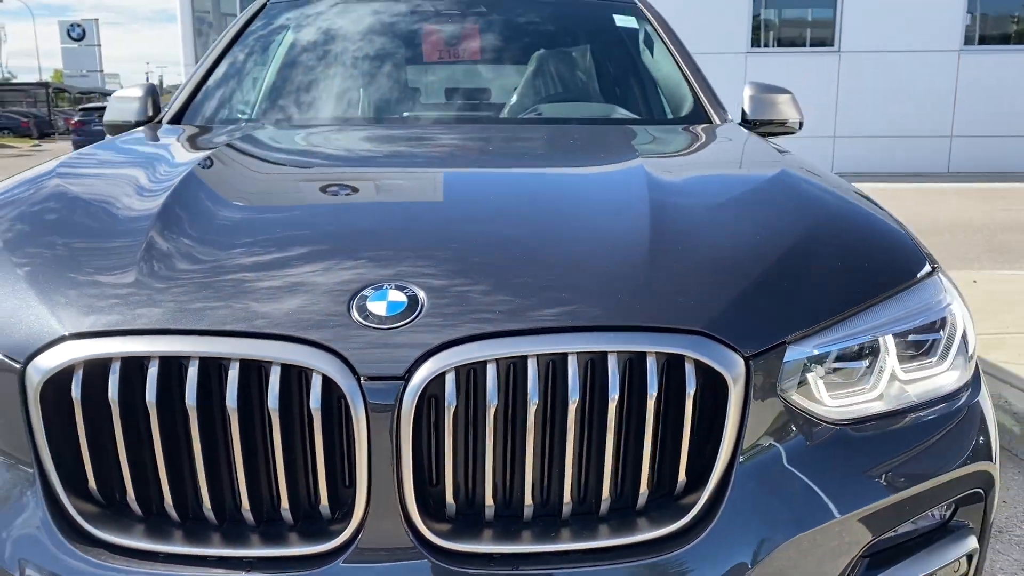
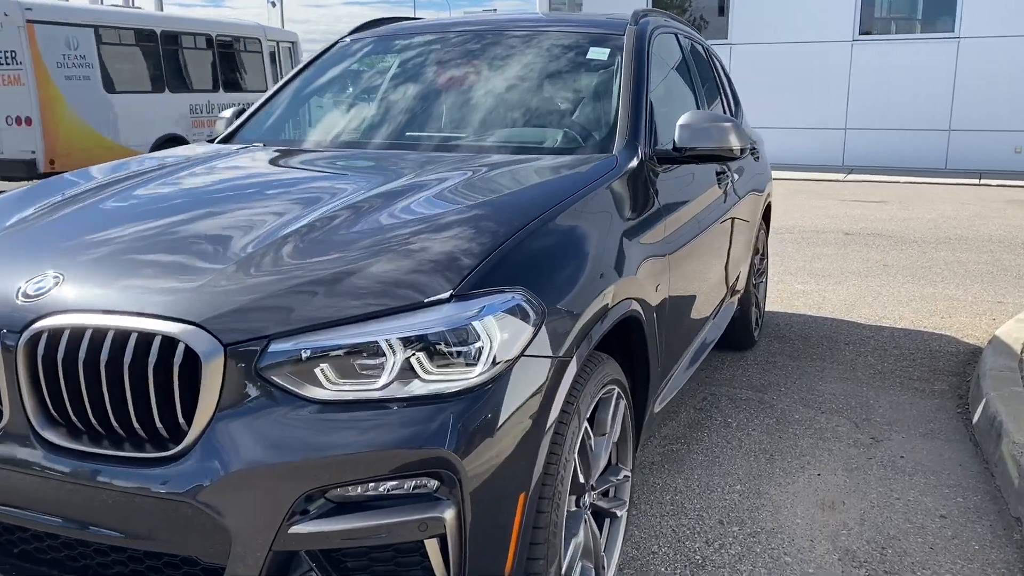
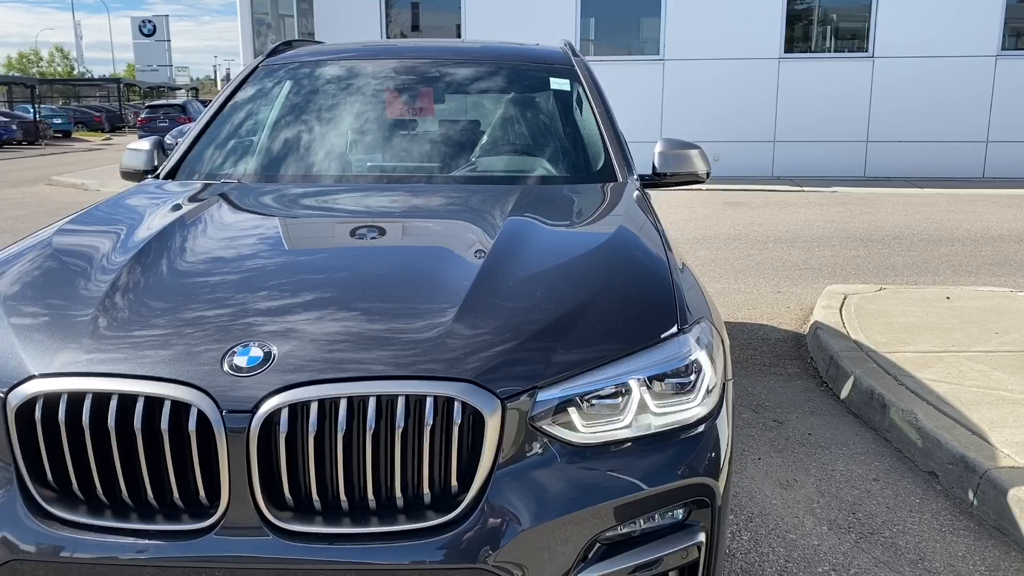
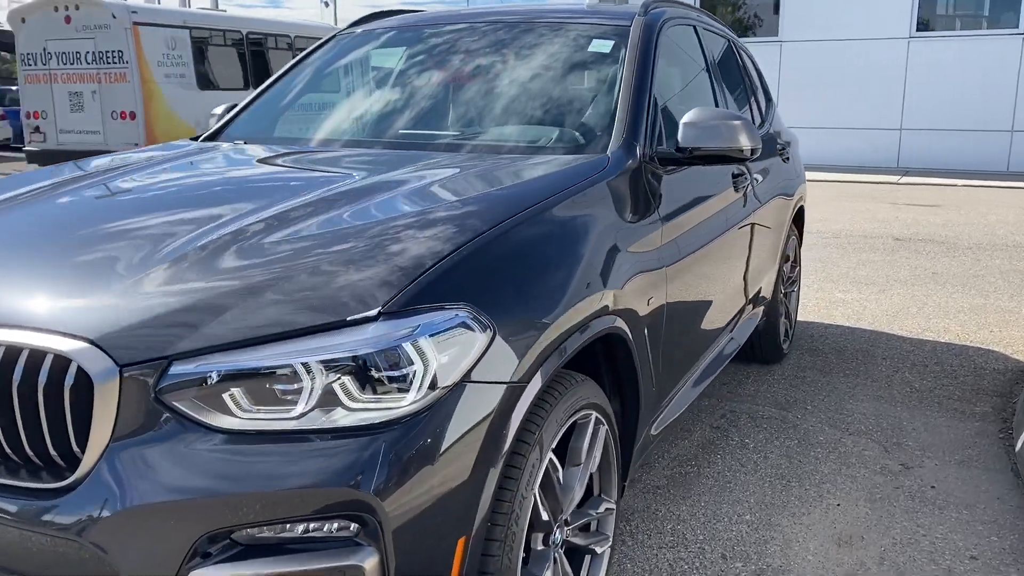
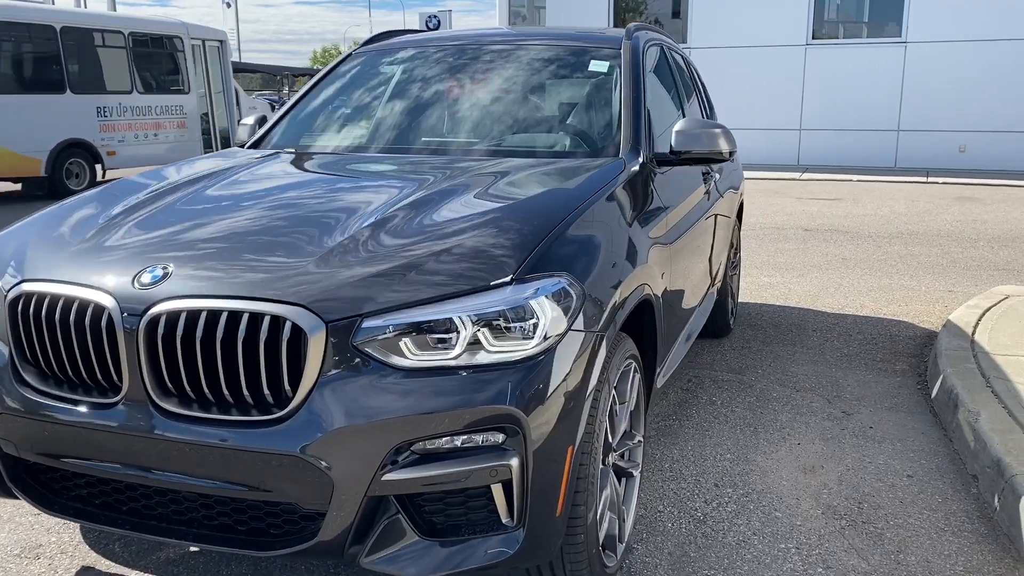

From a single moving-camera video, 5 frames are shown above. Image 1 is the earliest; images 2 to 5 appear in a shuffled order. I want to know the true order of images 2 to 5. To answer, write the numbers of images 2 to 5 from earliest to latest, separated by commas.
3, 5, 2, 4
